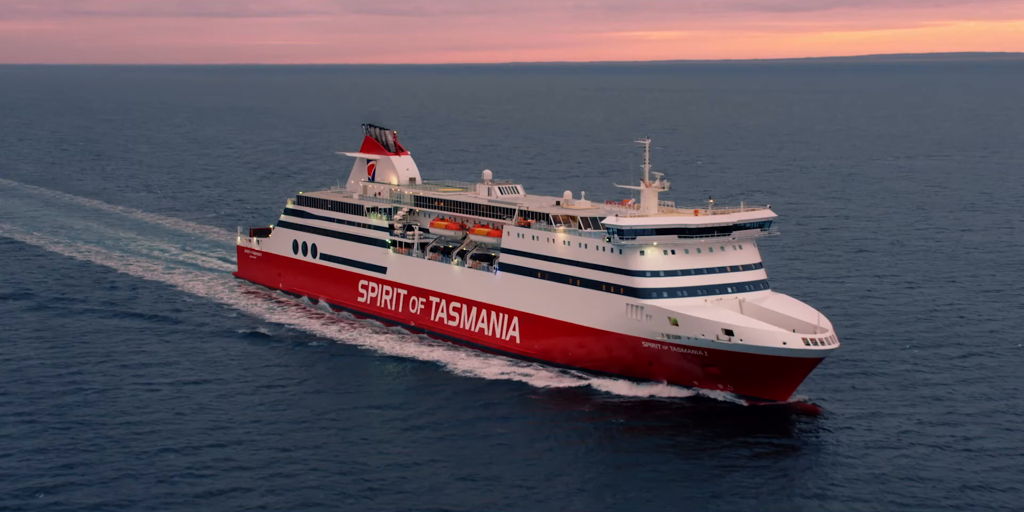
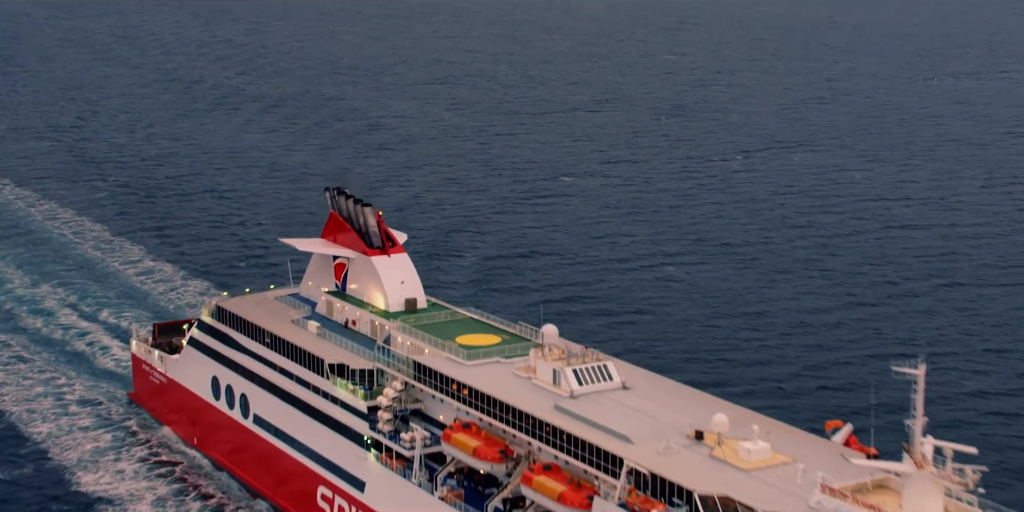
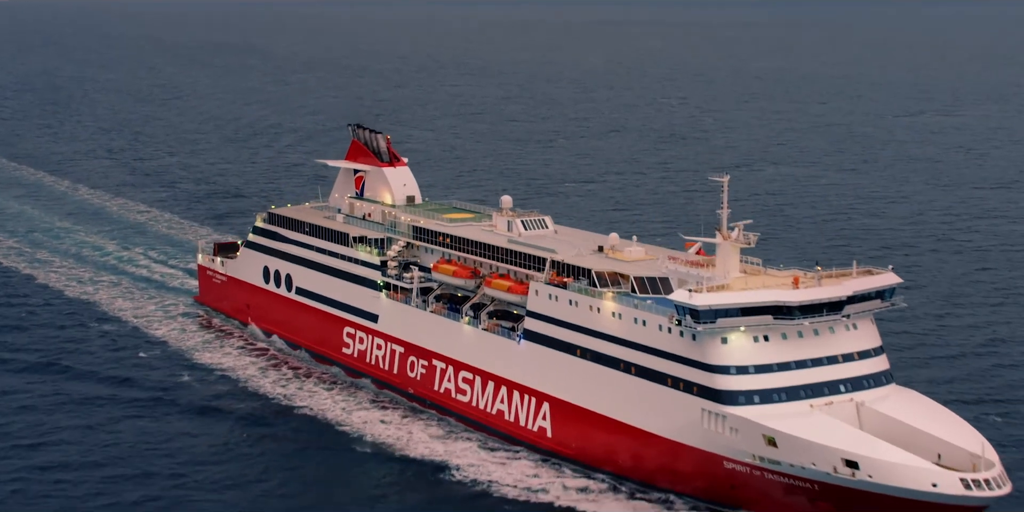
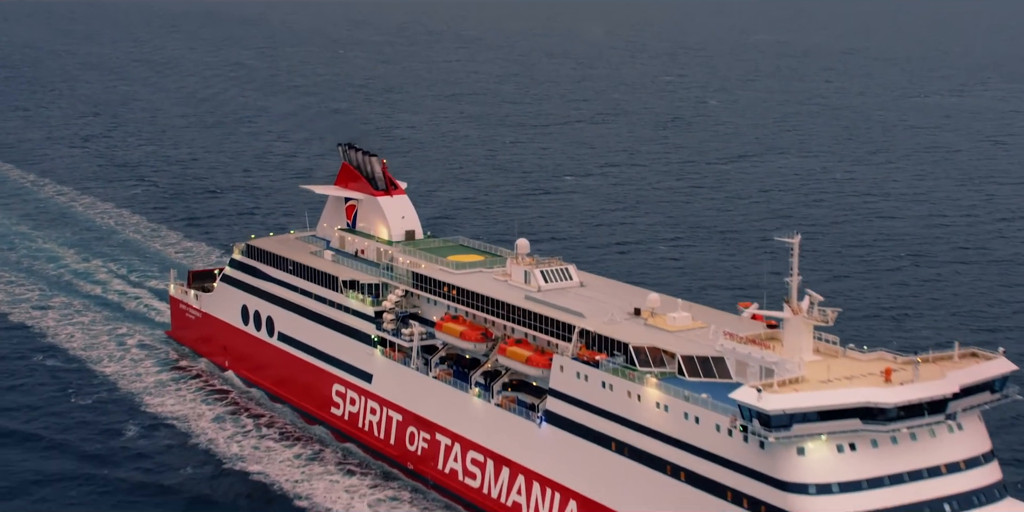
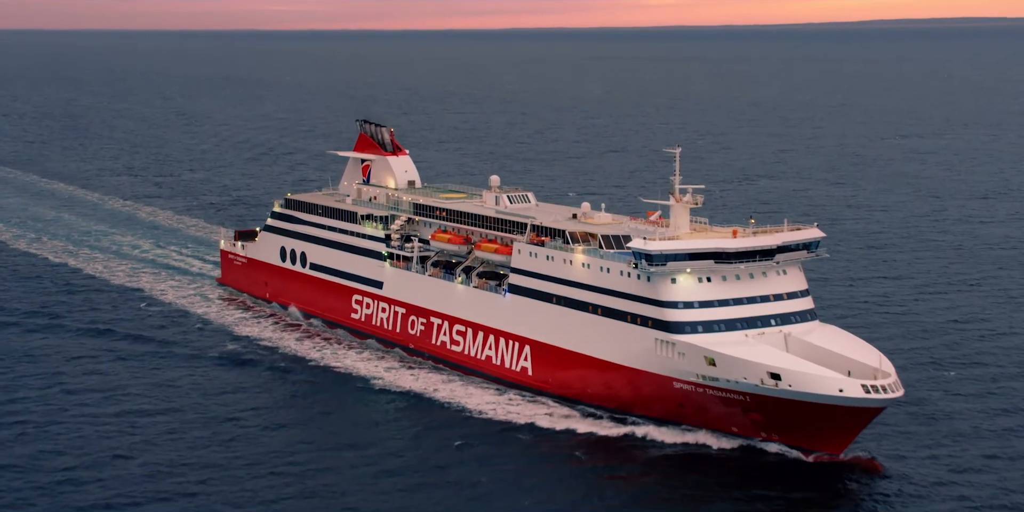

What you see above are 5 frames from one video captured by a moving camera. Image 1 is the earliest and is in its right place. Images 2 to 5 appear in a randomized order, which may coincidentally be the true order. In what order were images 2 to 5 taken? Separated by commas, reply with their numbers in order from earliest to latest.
5, 3, 4, 2
